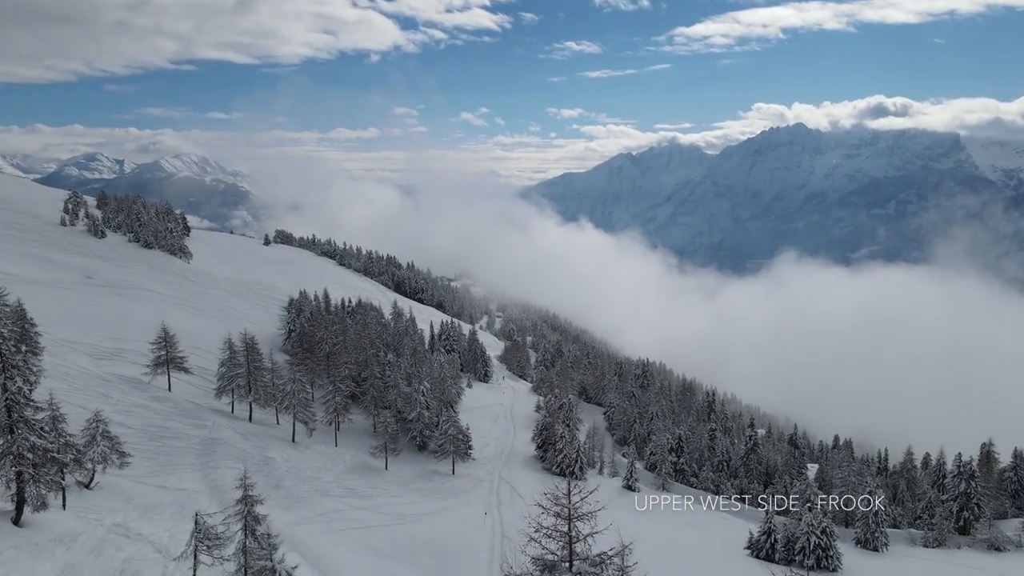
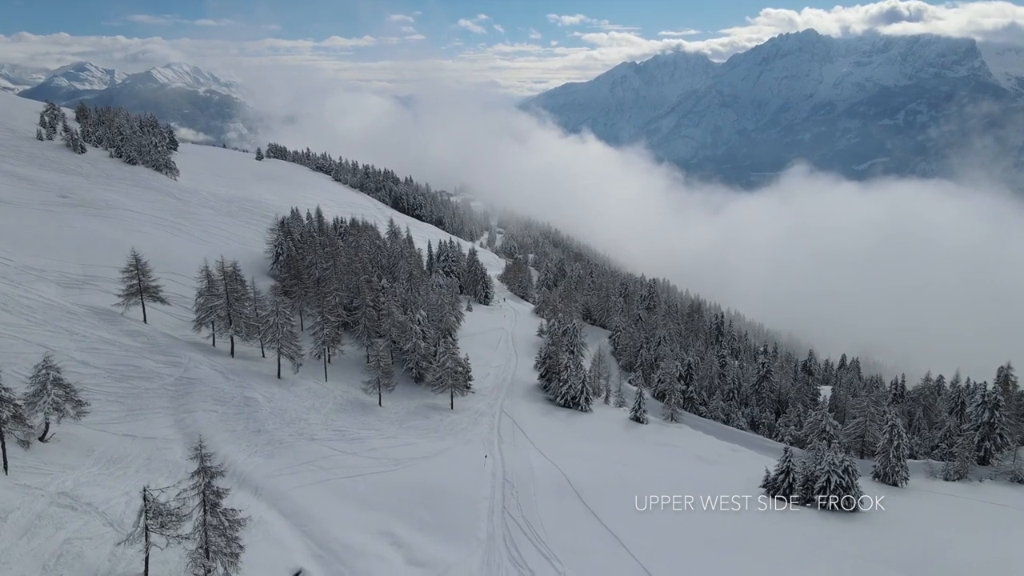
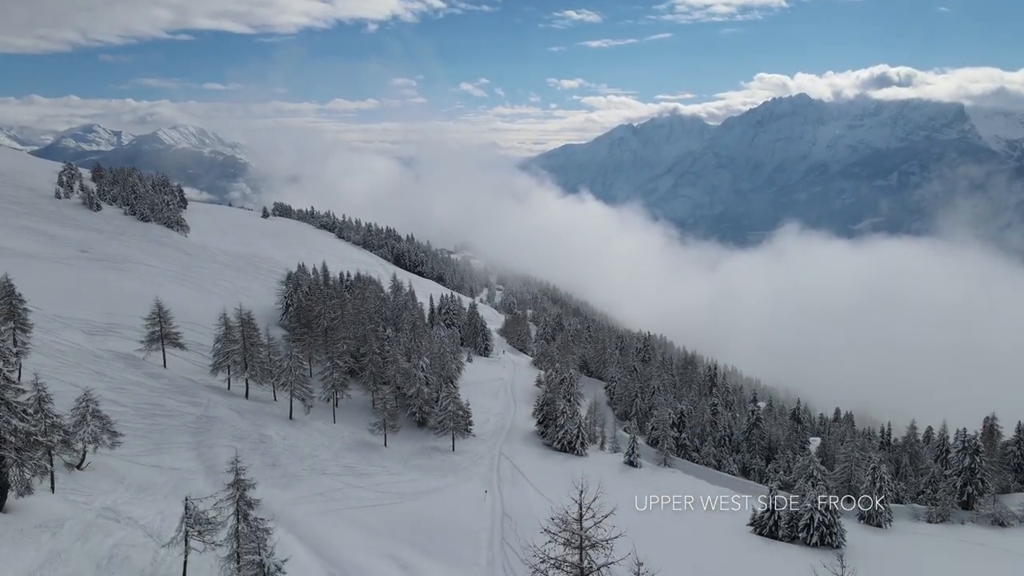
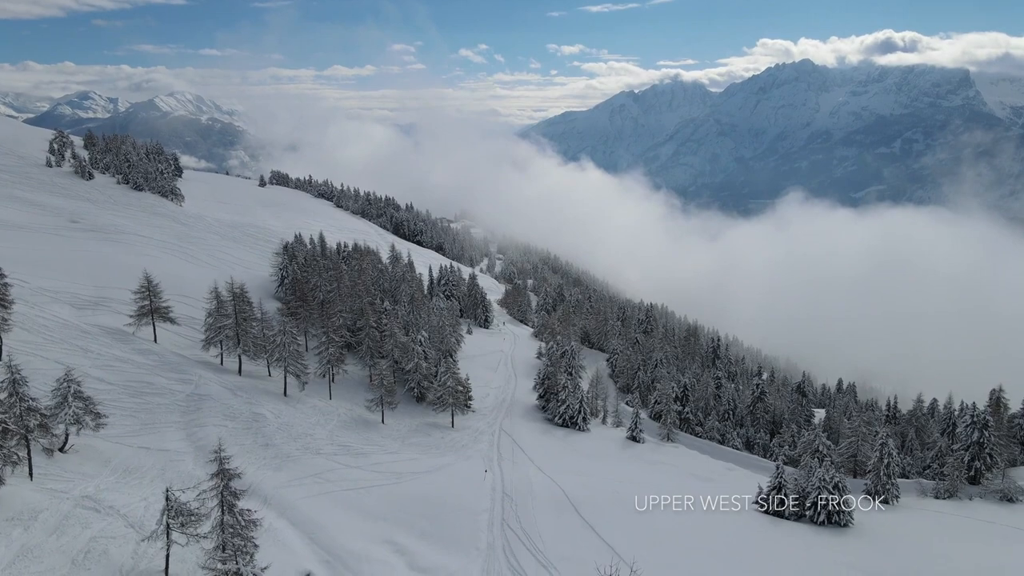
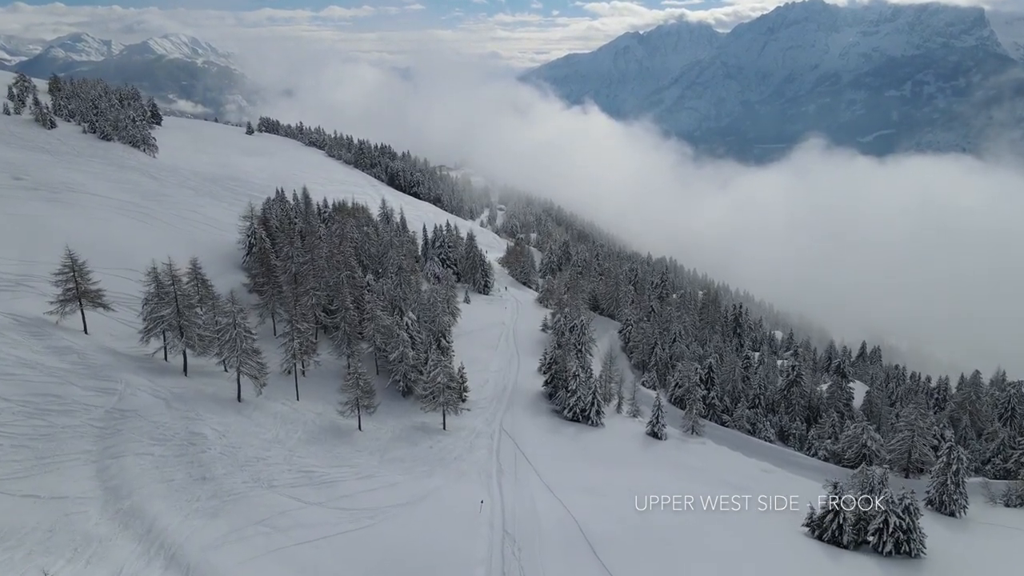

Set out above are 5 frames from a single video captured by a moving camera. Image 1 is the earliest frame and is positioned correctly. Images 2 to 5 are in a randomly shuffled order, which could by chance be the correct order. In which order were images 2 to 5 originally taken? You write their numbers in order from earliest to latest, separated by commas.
3, 4, 2, 5
